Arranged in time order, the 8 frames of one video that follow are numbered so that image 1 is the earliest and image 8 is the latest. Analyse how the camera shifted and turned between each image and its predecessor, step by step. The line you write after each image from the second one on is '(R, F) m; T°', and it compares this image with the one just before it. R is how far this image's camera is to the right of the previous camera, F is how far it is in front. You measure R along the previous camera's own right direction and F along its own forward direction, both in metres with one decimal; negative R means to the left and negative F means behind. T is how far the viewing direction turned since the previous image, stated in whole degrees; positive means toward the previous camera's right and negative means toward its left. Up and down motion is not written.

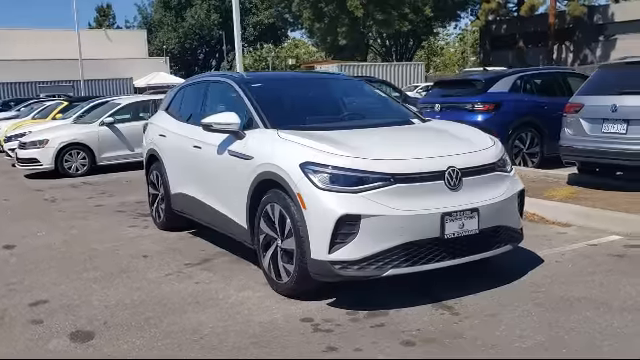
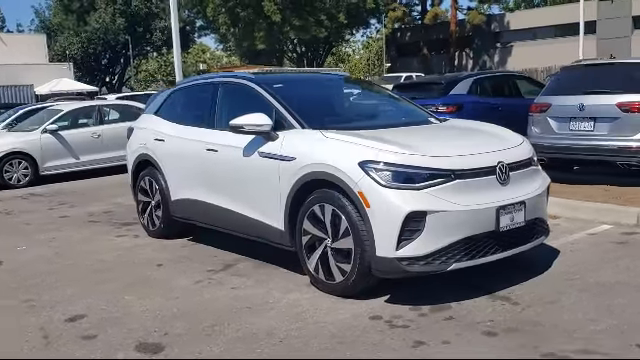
(-1.2, +0.1) m; +9°
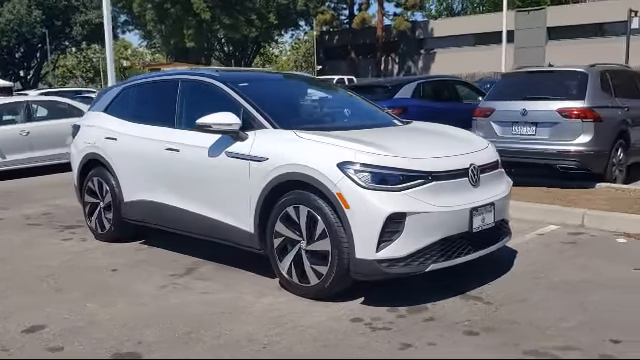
(-0.4, +0.1) m; +7°
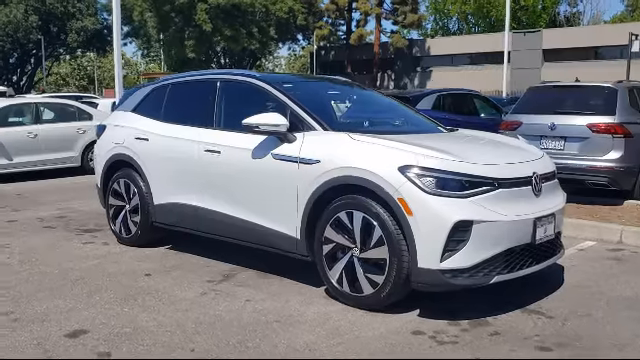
(-0.5, +0.2) m; +1°
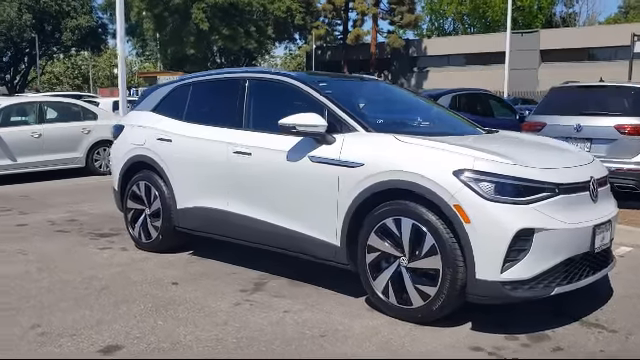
(-0.4, +0.3) m; +1°
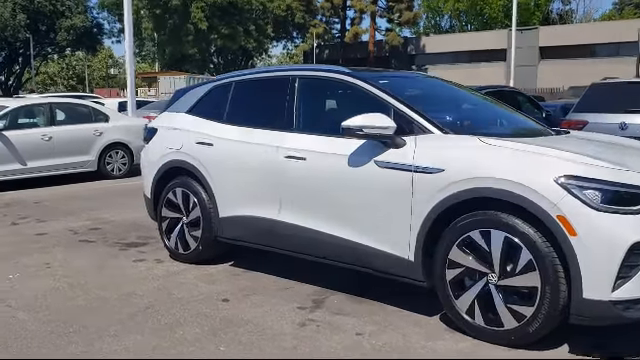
(-0.6, +0.5) m; +1°
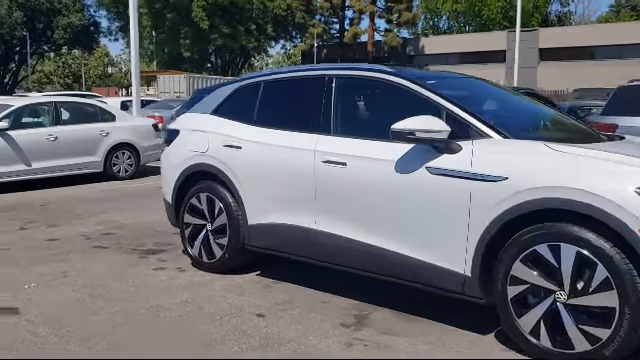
(-0.4, +0.3) m; 0°
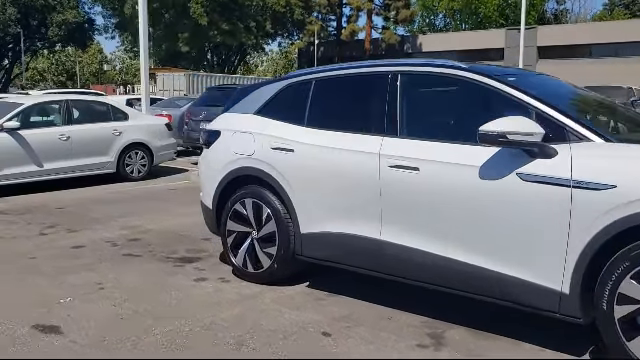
(-0.6, +0.4) m; +1°
